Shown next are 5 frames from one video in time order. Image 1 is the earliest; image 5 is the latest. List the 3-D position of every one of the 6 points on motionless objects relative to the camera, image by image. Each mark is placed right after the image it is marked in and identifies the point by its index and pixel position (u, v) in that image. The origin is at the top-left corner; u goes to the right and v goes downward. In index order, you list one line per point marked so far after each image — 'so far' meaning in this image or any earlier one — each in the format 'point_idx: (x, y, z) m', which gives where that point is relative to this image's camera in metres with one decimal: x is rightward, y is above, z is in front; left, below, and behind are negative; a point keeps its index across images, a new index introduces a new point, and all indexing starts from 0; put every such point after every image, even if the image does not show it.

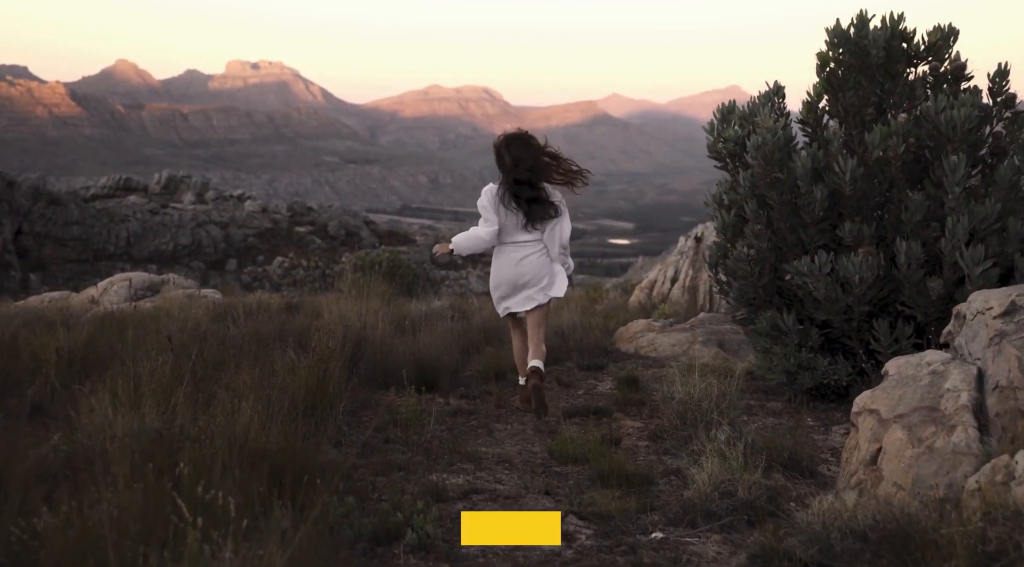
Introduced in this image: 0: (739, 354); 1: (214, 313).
0: (+2.1, -0.7, +8.4) m
1: (-3.4, -0.3, +10.4) m
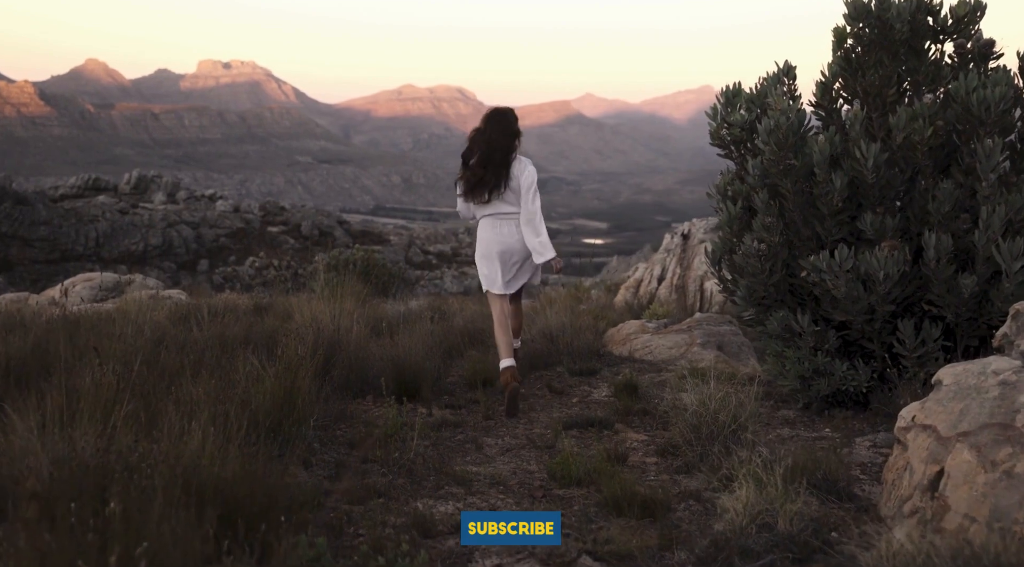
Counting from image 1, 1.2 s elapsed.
0: (+2.0, -0.7, +7.9) m
1: (-3.6, -0.3, +9.7) m
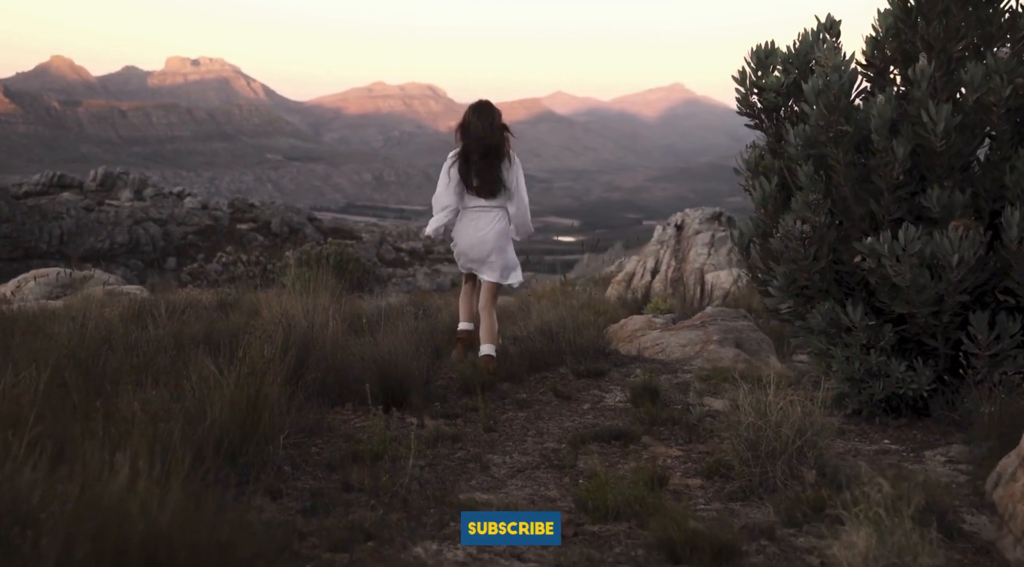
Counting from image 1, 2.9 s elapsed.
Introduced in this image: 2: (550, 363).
0: (+2.0, -0.6, +7.1) m
1: (-3.7, -0.3, +8.8) m
2: (+0.3, -0.6, +6.8) m
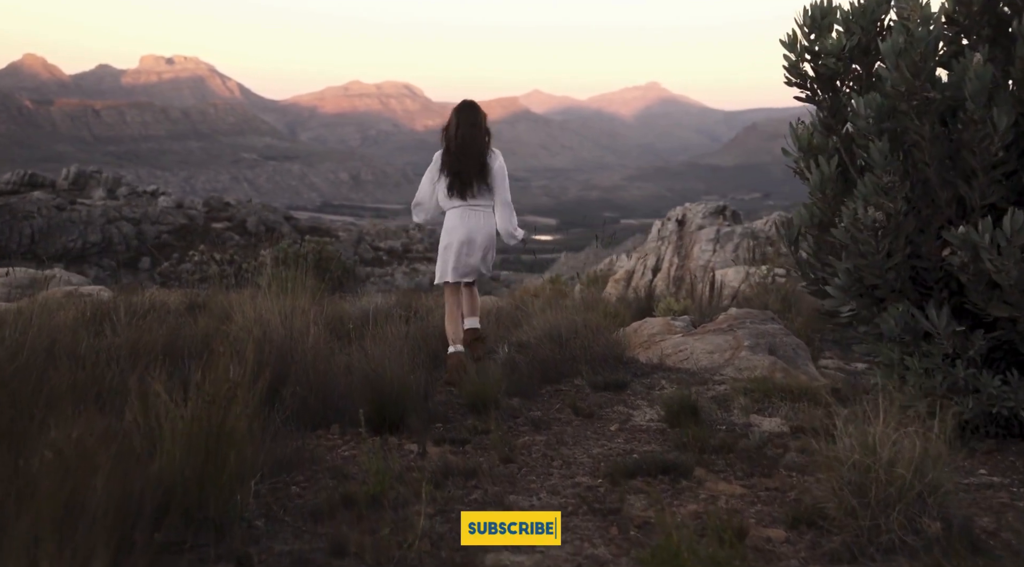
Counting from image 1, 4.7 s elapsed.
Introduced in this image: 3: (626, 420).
0: (+2.0, -0.6, +6.3) m
1: (-3.7, -0.3, +7.8) m
2: (+0.3, -0.6, +6.0) m
3: (+0.6, -0.8, +5.0) m
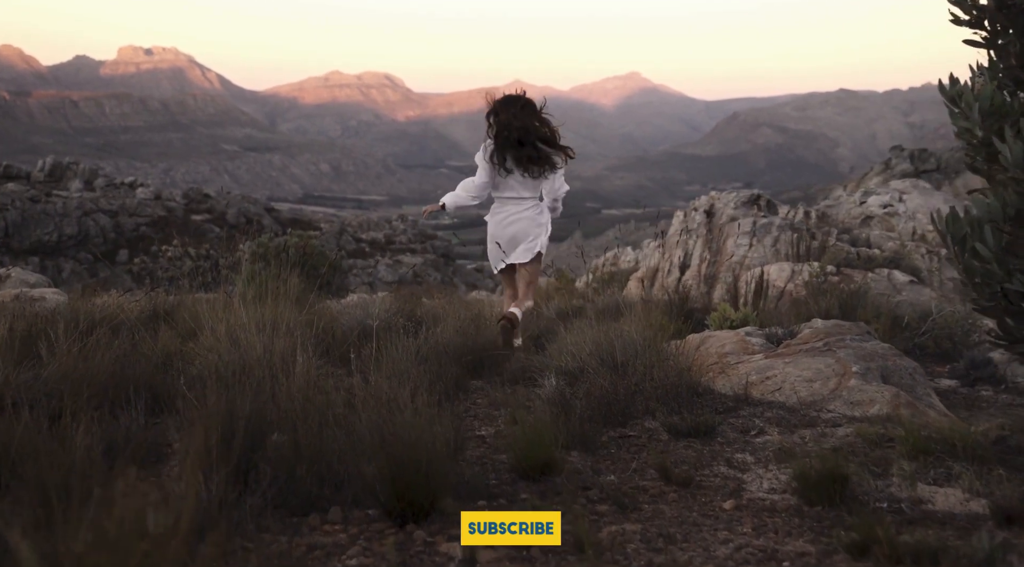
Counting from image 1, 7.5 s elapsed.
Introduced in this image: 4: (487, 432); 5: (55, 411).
0: (+2.3, -0.6, +4.9) m
1: (-3.4, -0.3, +6.4) m
2: (+0.6, -0.7, +4.6) m
3: (+0.9, -0.8, +3.6) m
4: (-0.1, -0.7, +4.3) m
5: (-2.1, -0.5, +4.0) m
